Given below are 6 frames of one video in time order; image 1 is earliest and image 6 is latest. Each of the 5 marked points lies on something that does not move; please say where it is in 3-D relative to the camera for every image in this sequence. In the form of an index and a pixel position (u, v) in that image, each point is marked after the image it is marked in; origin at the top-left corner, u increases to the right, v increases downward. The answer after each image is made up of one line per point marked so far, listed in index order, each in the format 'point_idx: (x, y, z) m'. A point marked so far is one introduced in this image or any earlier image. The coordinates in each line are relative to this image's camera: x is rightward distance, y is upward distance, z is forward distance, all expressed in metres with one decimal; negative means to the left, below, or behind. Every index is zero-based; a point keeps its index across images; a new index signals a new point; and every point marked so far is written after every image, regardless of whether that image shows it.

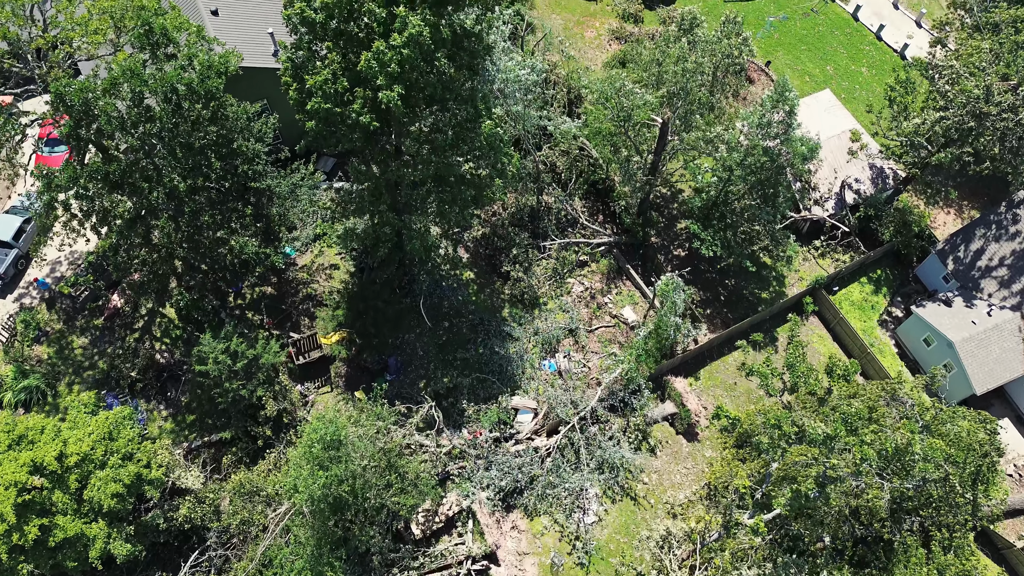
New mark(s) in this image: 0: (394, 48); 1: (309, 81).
0: (-3.0, +6.2, +18.5) m
1: (-5.4, +5.5, +19.0) m
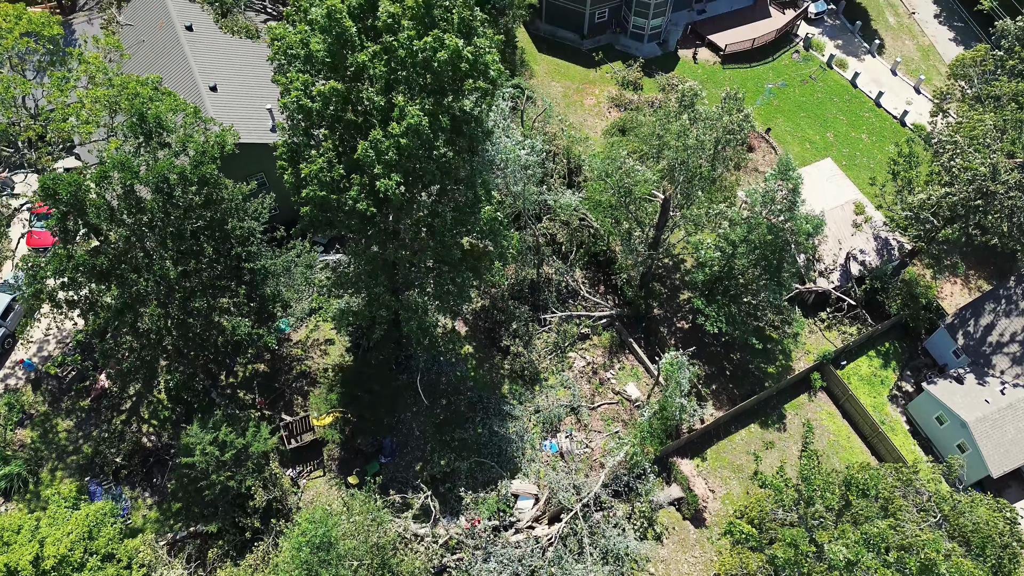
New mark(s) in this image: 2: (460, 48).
0: (-3.0, +3.8, +18.2) m
1: (-5.4, +3.1, +18.6) m
2: (-1.3, +5.9, +18.0) m
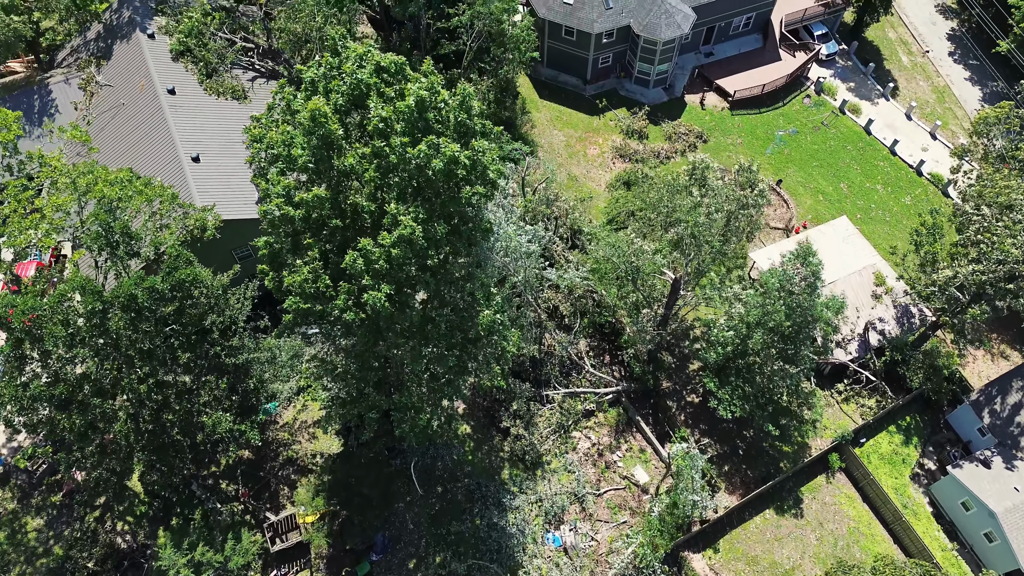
0: (-3.0, +1.0, +16.6) m
1: (-5.4, +0.2, +17.0) m
2: (-1.3, +3.0, +16.4) m
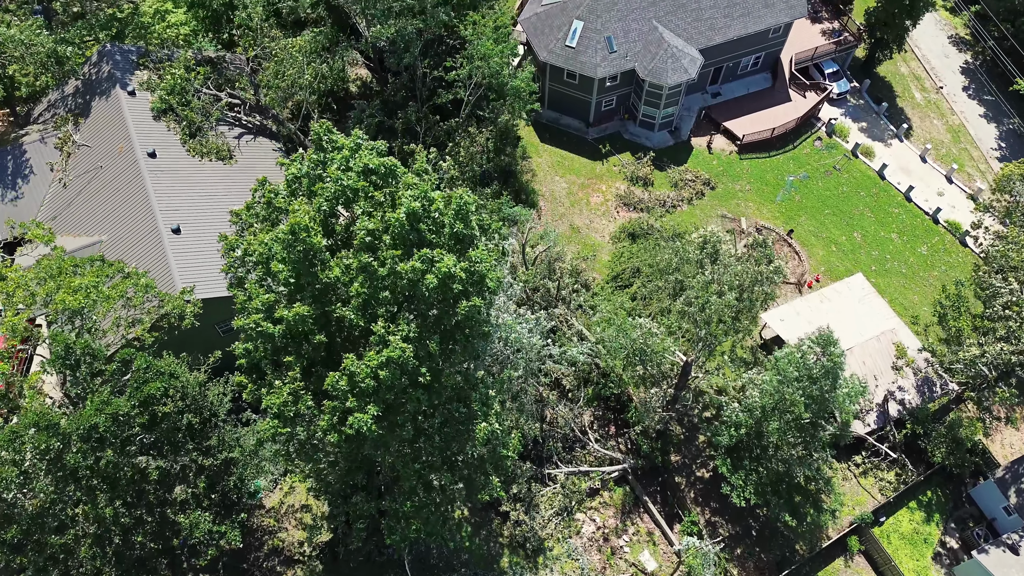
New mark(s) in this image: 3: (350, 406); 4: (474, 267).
0: (-3.0, -1.7, +15.1) m
1: (-5.4, -2.4, +15.5) m
2: (-1.3, +0.4, +14.9) m
3: (-3.5, -2.6, +15.7) m
4: (-0.8, +0.5, +15.5) m
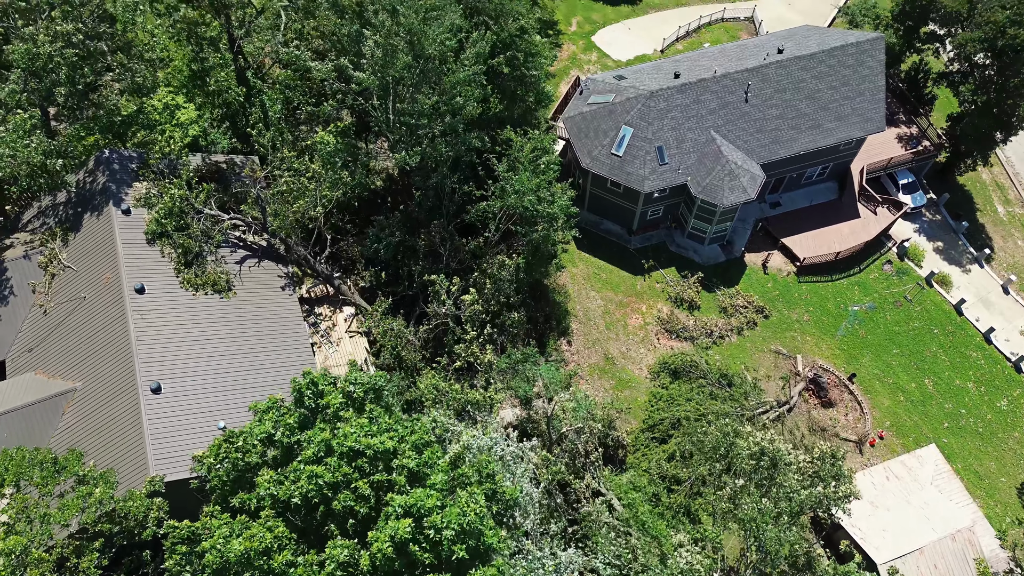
0: (-2.9, -7.1, +11.9) m
1: (-5.3, -7.7, +12.4) m
2: (-1.1, -5.2, +11.6) m
3: (-3.5, -7.9, +12.5) m
4: (-0.6, -5.1, +12.2) m
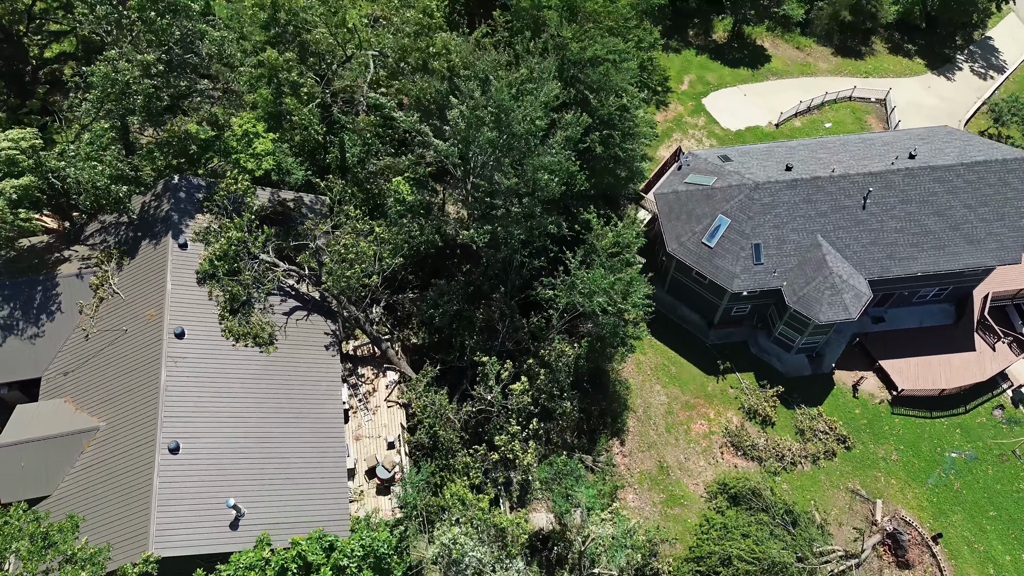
0: (-3.6, -9.6, +10.0) m
1: (-6.0, -9.9, +10.8) m
2: (-1.5, -8.0, +9.6) m
3: (-4.2, -10.4, +10.7) m
4: (-1.0, -8.1, +10.0) m
